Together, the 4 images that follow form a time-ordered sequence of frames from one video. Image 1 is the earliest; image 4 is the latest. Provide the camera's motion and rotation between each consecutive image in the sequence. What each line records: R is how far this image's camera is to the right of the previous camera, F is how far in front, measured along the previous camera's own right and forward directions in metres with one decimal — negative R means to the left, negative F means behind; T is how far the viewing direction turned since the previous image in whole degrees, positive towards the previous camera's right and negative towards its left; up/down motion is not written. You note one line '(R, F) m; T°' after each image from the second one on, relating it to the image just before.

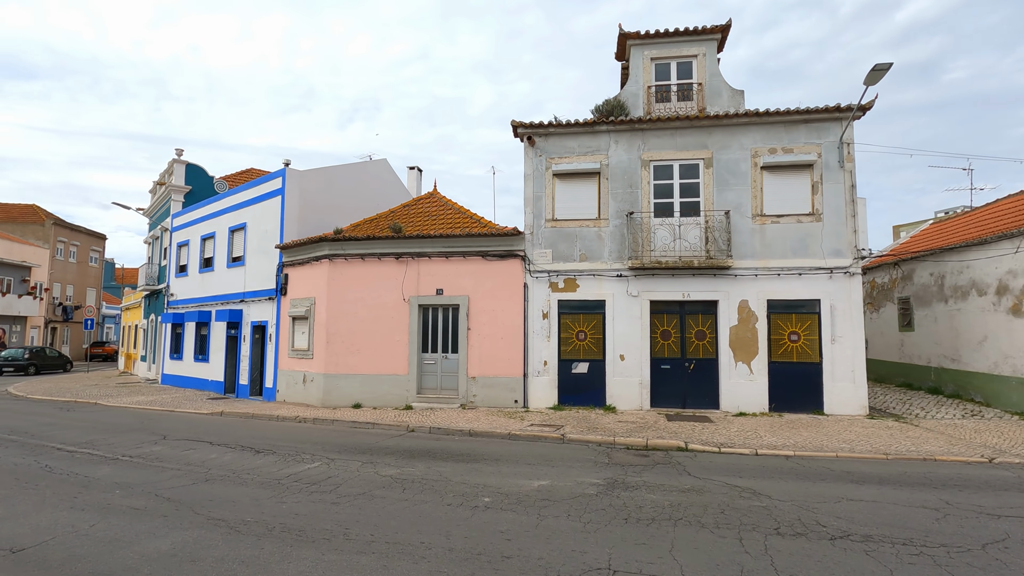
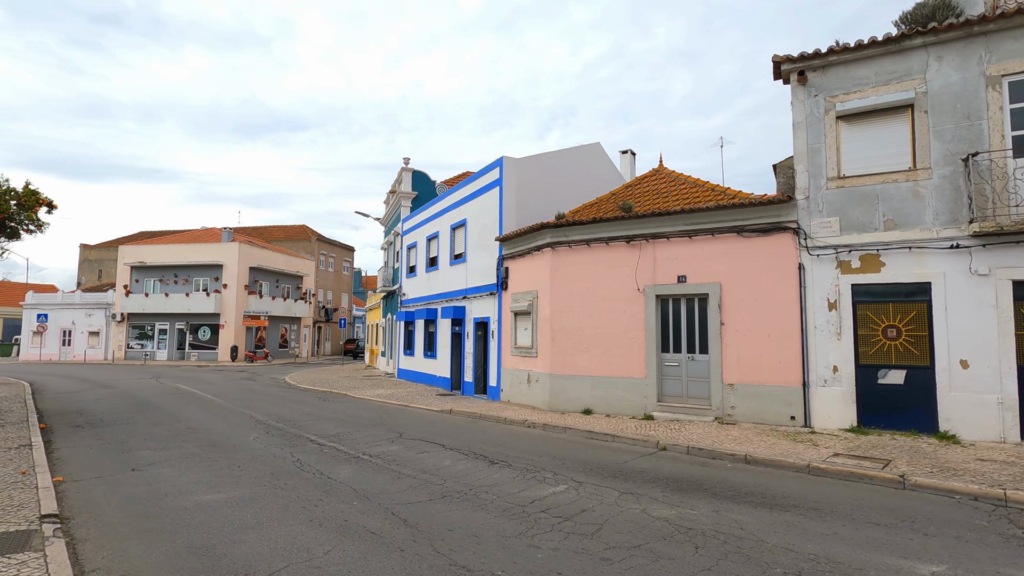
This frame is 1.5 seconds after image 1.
(-1.1, +1.8) m; -21°
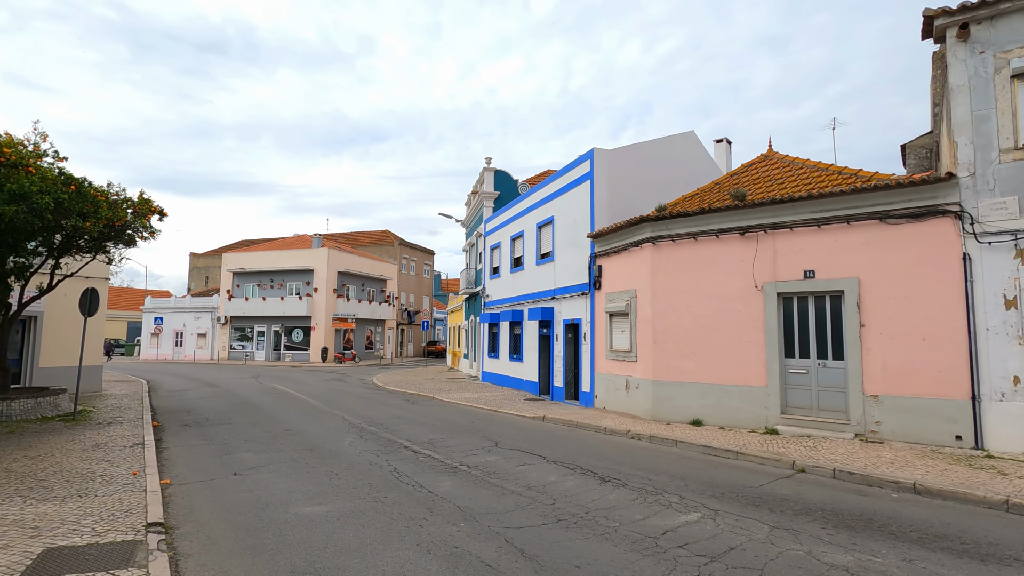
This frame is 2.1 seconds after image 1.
(-0.5, +0.7) m; -8°
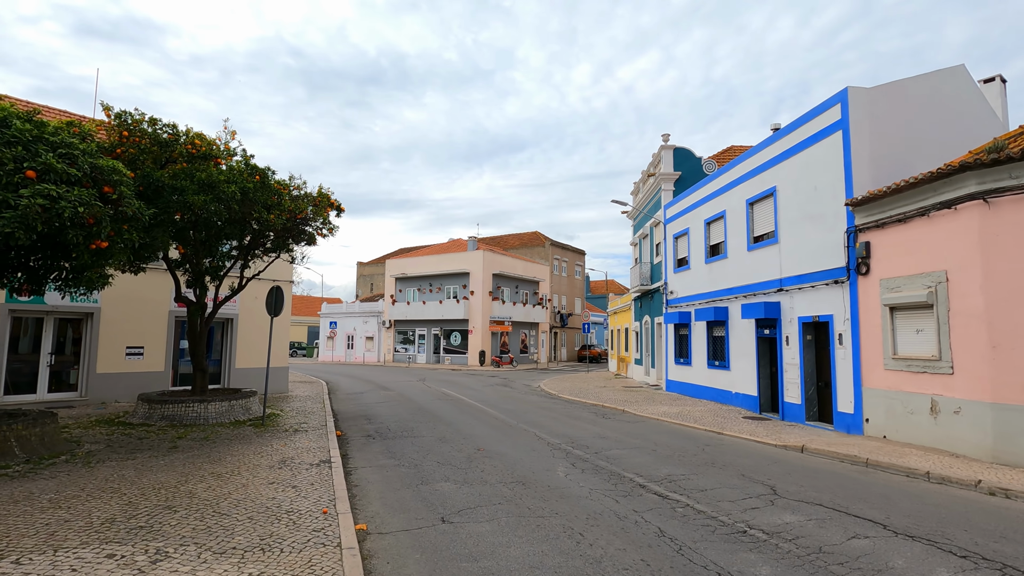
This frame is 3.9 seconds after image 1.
(-1.7, +2.3) m; -15°
